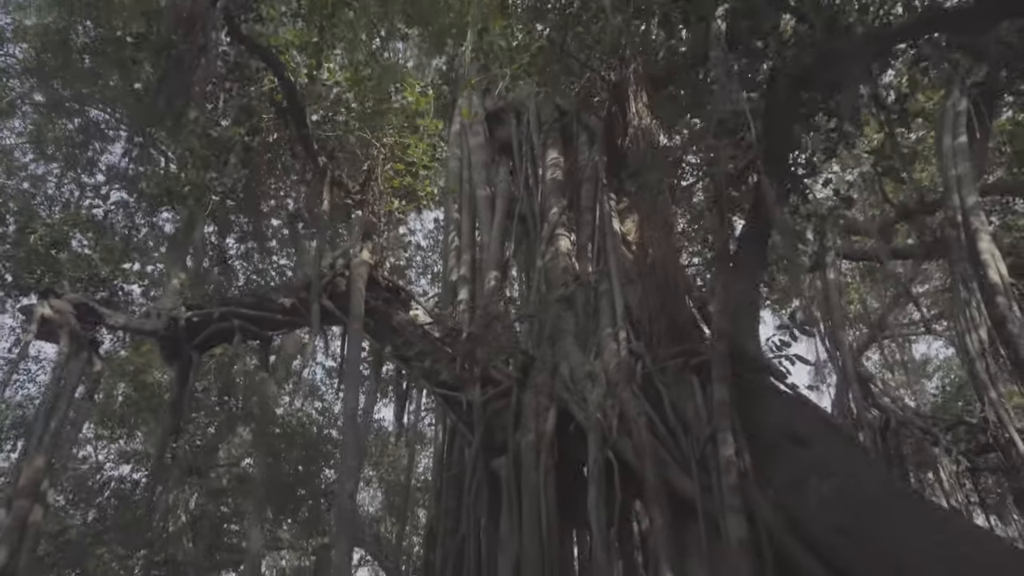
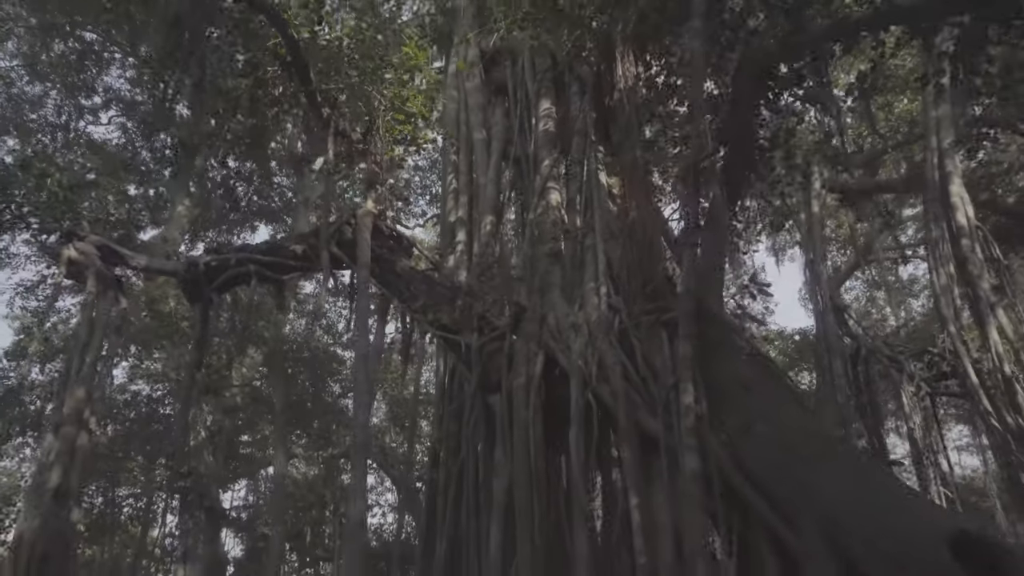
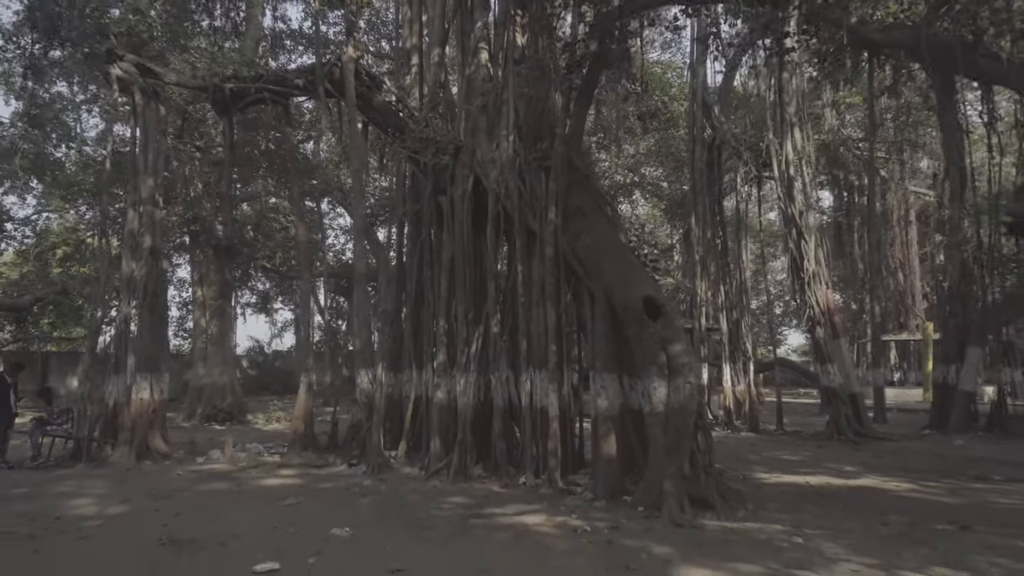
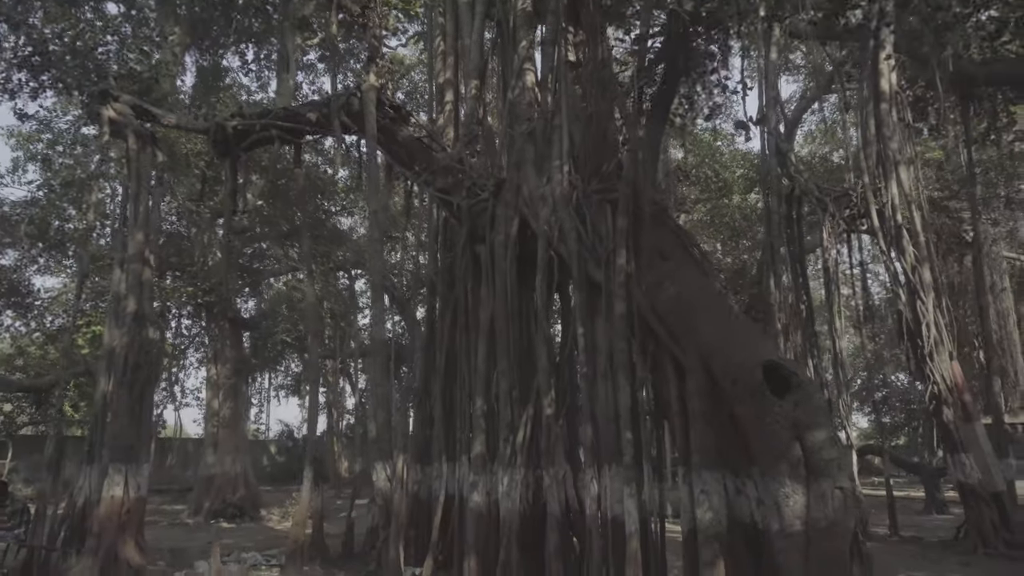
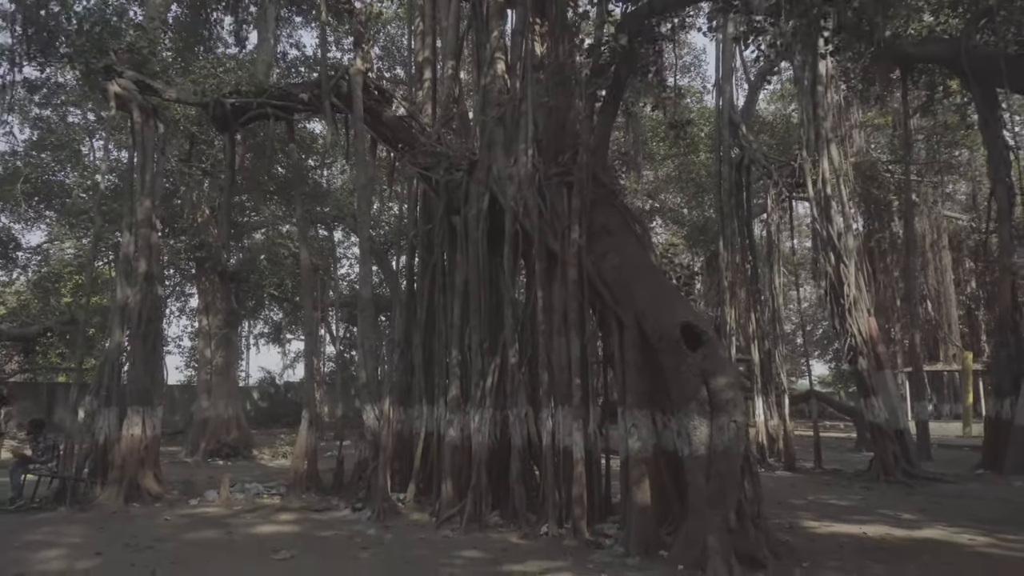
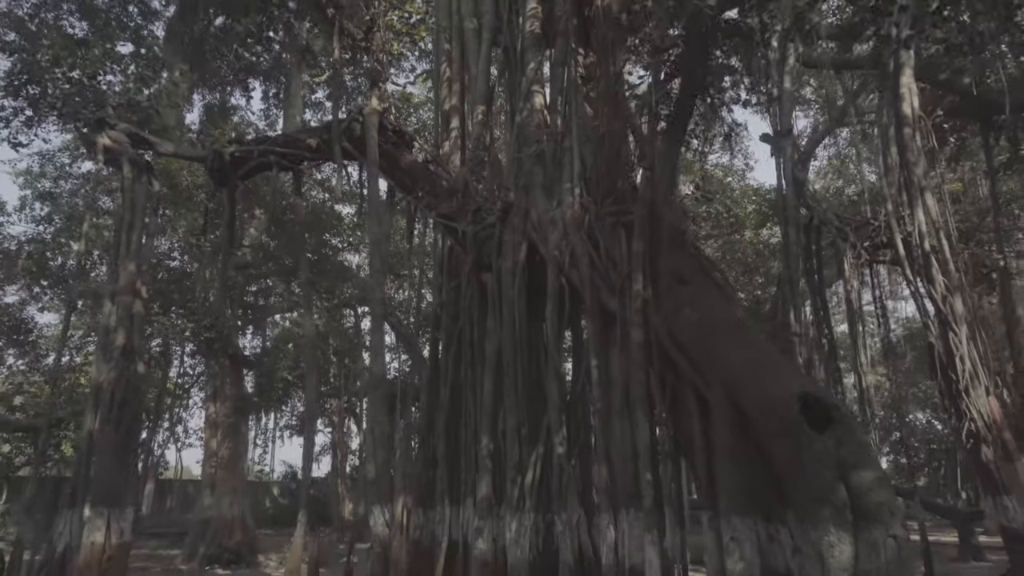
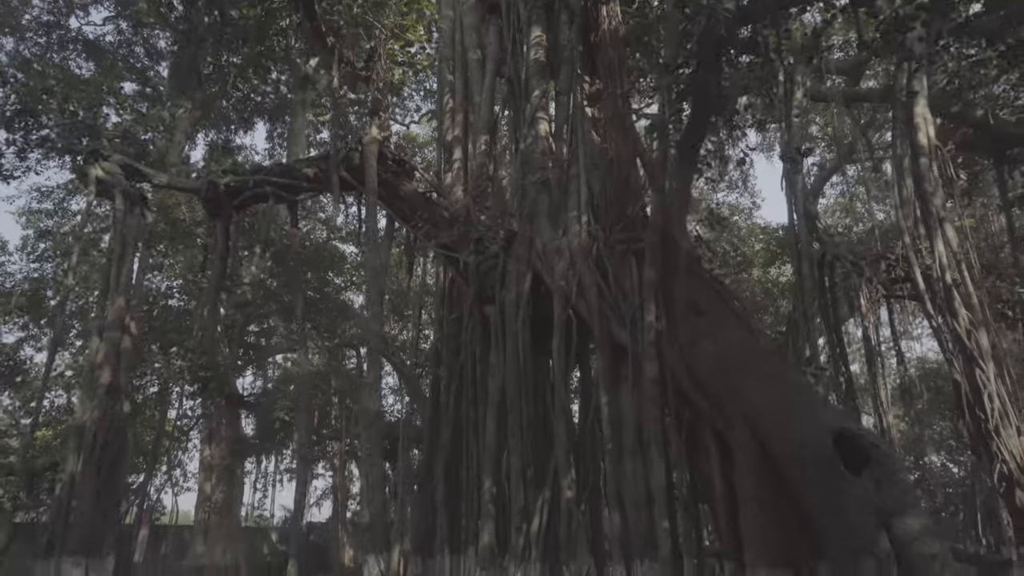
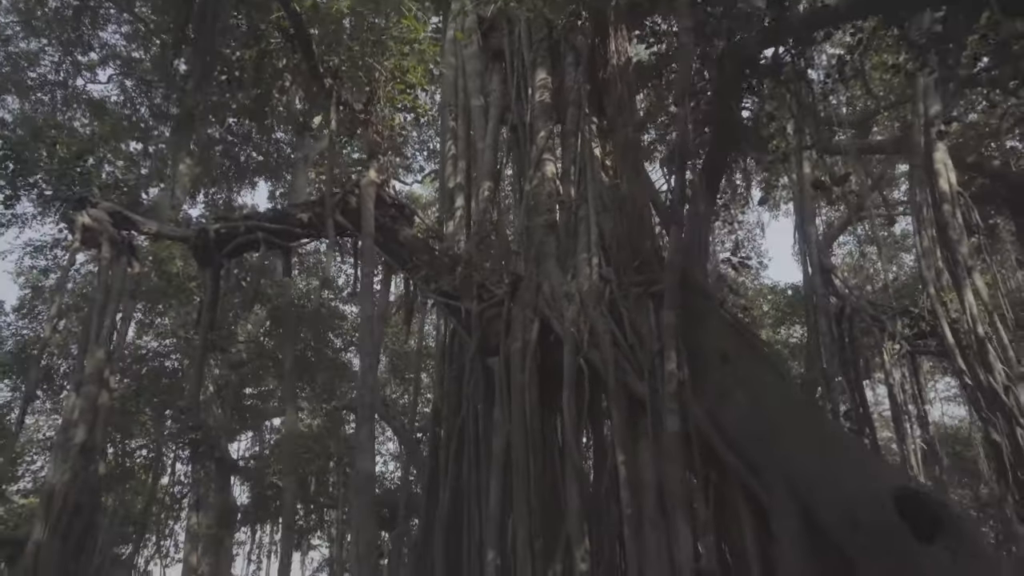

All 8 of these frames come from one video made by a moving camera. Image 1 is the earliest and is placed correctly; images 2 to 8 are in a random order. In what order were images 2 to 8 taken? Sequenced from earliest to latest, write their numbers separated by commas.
2, 8, 7, 6, 4, 5, 3
